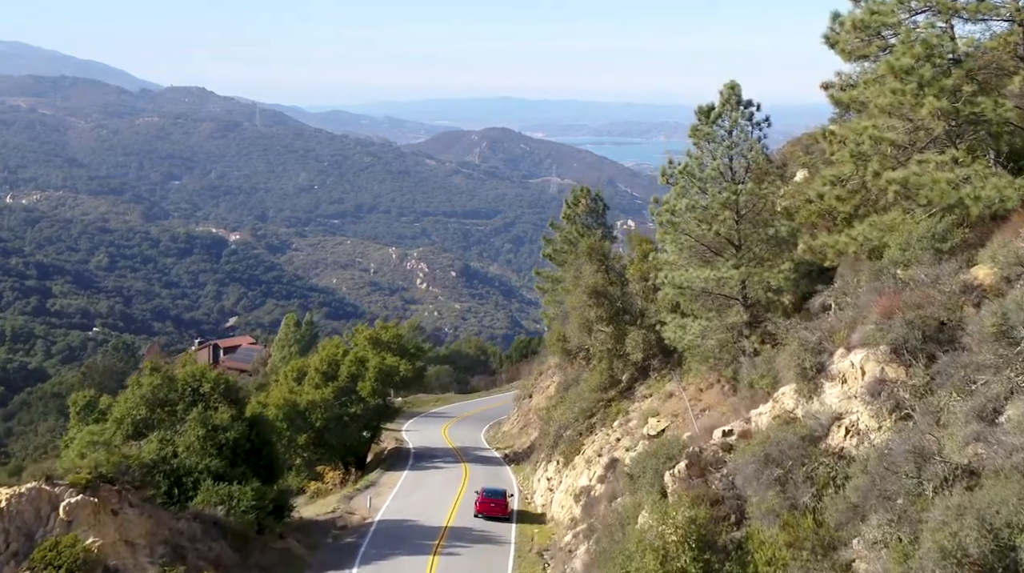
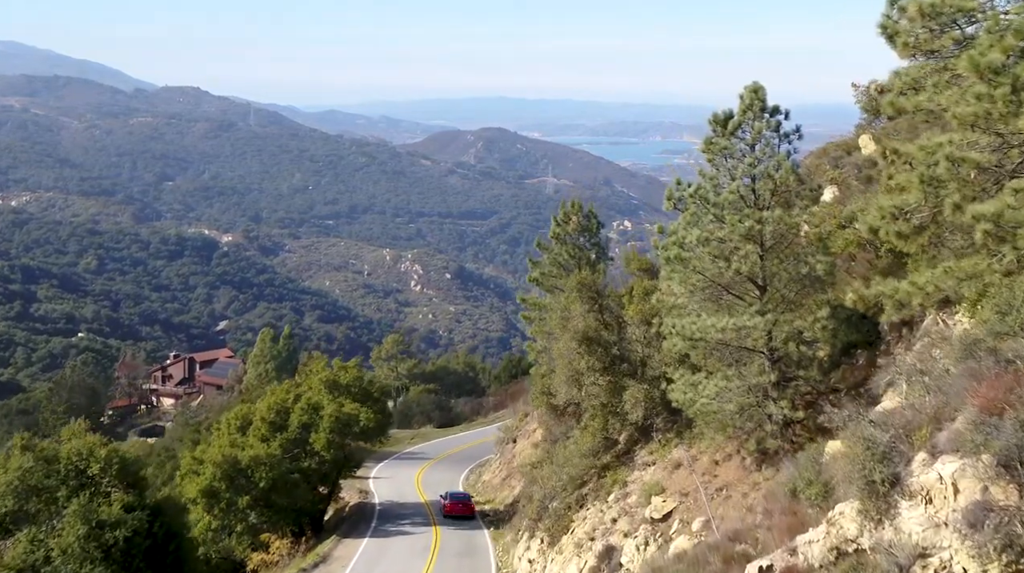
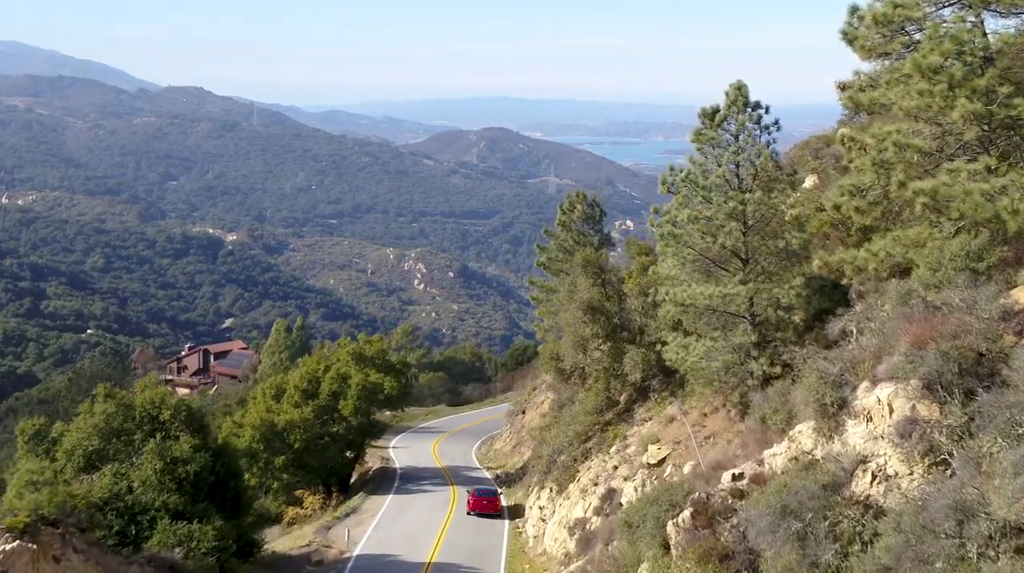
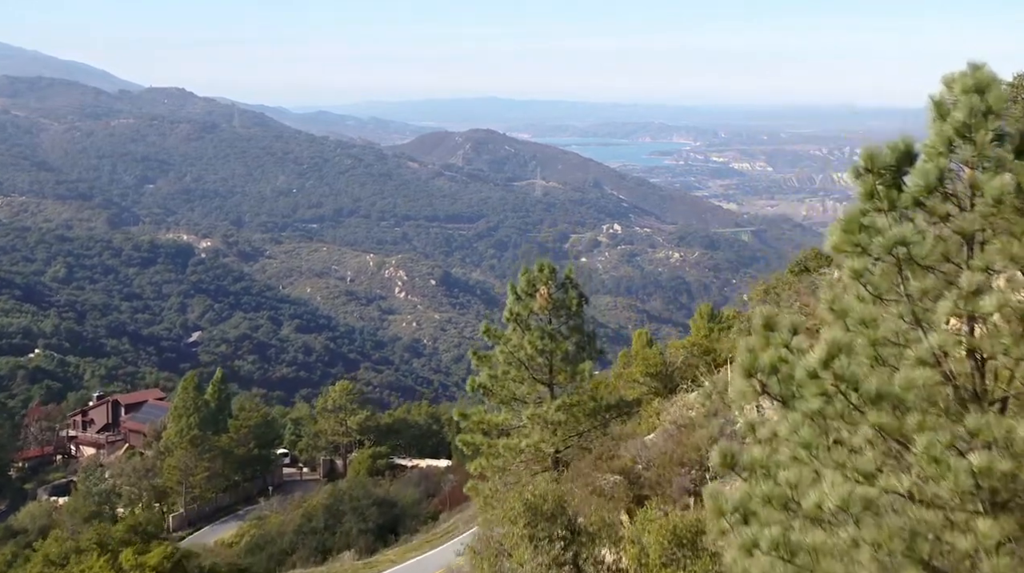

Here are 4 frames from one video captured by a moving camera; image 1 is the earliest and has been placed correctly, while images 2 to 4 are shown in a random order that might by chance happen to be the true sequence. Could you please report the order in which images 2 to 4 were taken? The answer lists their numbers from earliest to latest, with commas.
3, 2, 4
